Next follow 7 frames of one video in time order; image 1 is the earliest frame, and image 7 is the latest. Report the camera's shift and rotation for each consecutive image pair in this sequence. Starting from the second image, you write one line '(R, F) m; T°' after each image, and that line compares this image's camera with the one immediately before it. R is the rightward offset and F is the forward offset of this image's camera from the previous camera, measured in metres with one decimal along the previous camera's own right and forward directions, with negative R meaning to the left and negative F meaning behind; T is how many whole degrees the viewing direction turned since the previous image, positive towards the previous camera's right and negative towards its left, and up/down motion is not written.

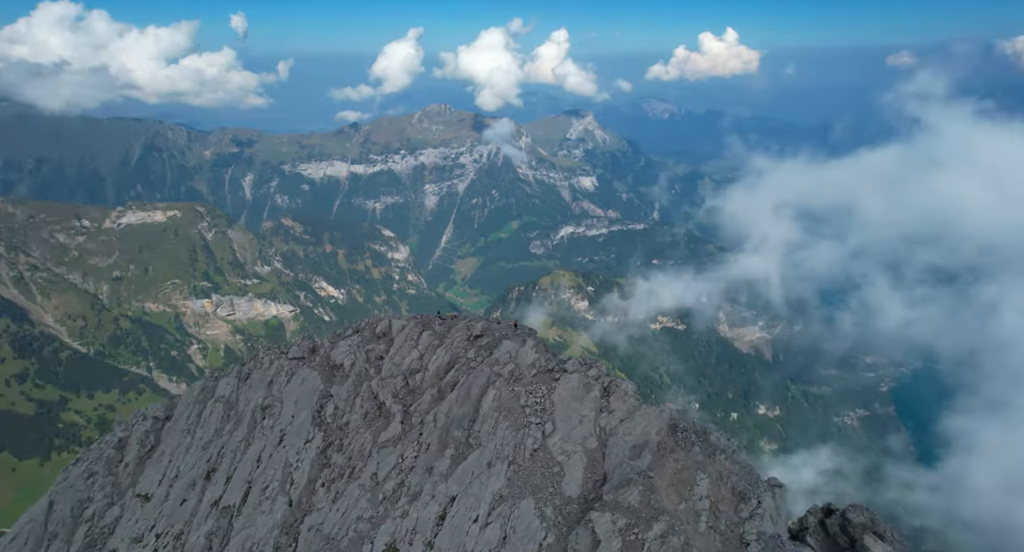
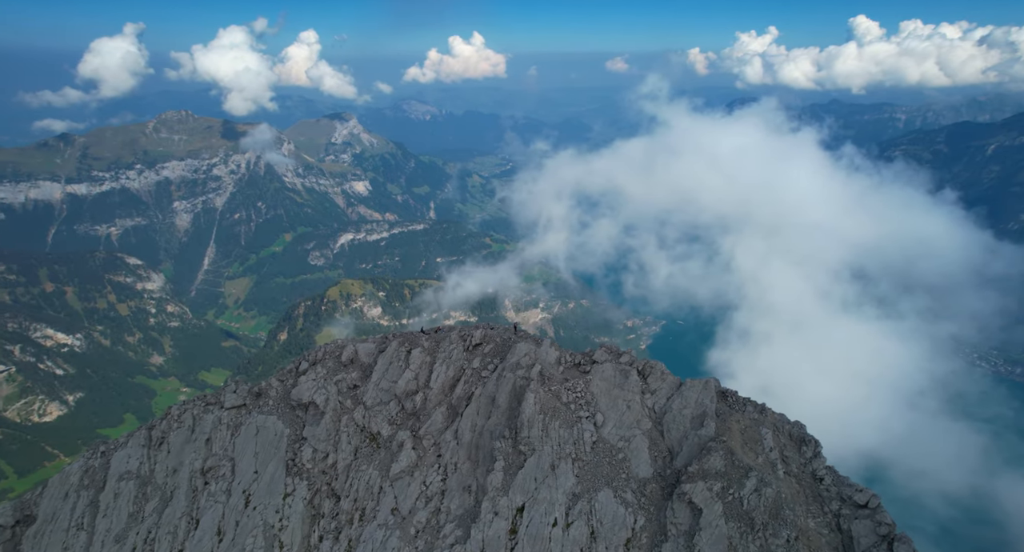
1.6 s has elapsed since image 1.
(-26.5, +4.7) m; +21°
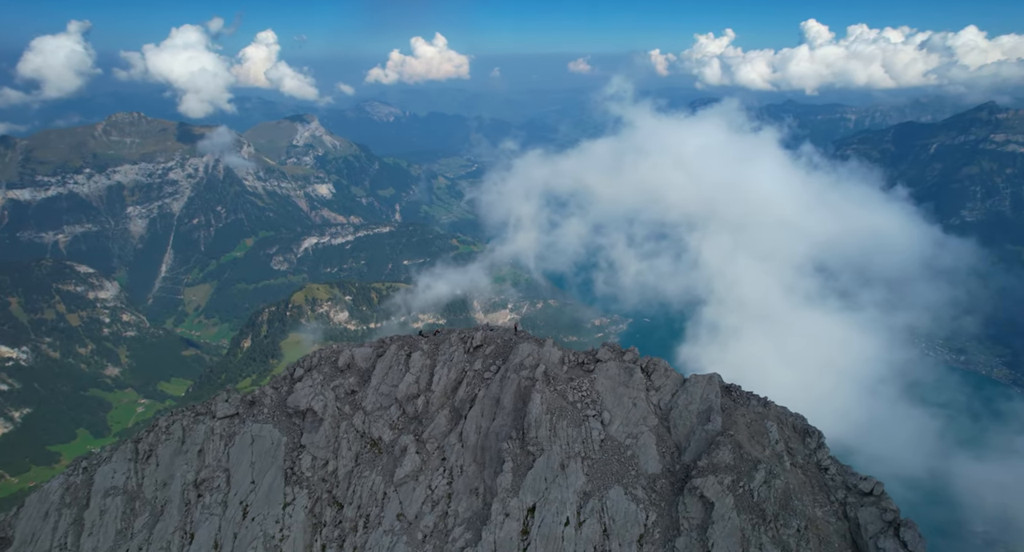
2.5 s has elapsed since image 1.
(-4.2, +0.1) m; +3°
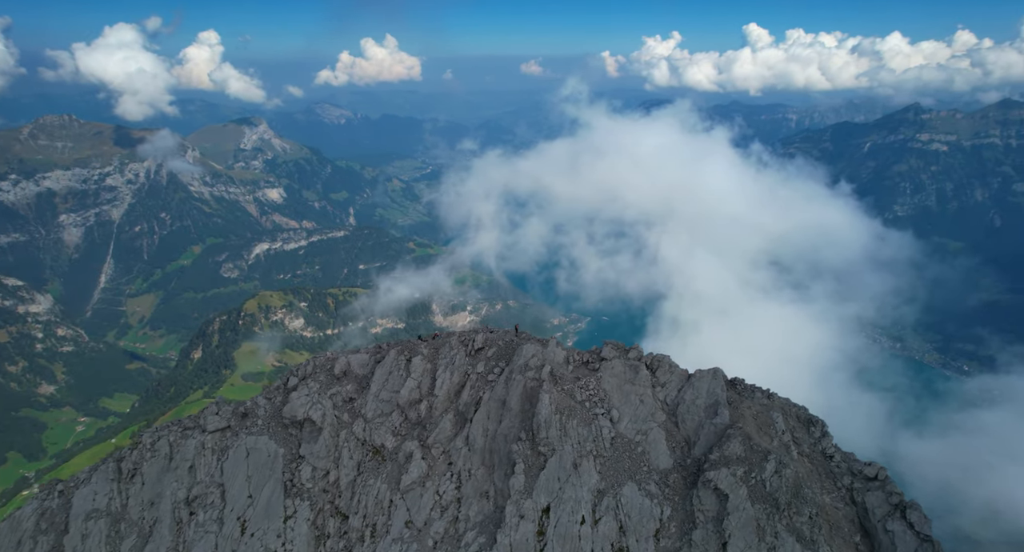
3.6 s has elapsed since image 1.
(-5.5, +0.4) m; +4°
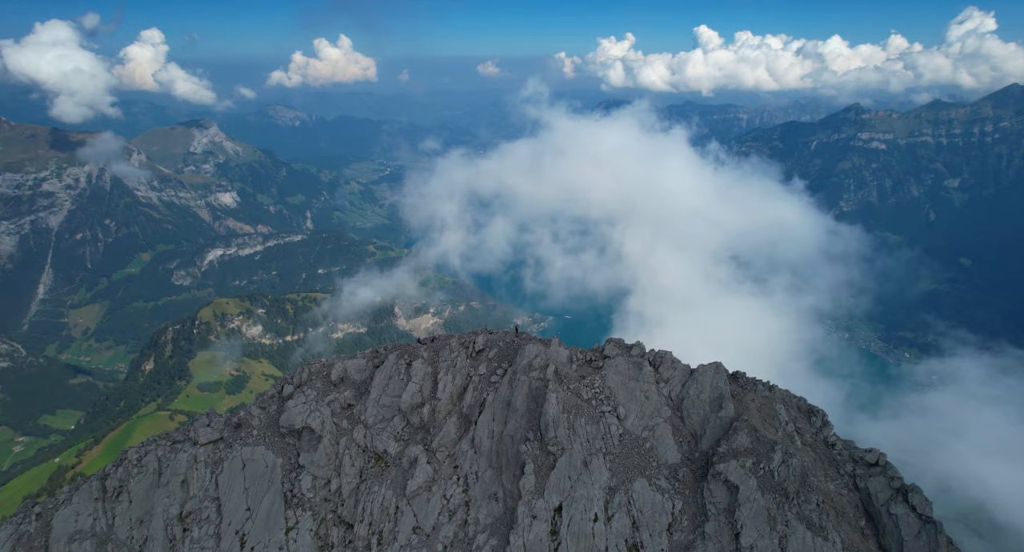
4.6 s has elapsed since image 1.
(-4.9, +0.3) m; +4°
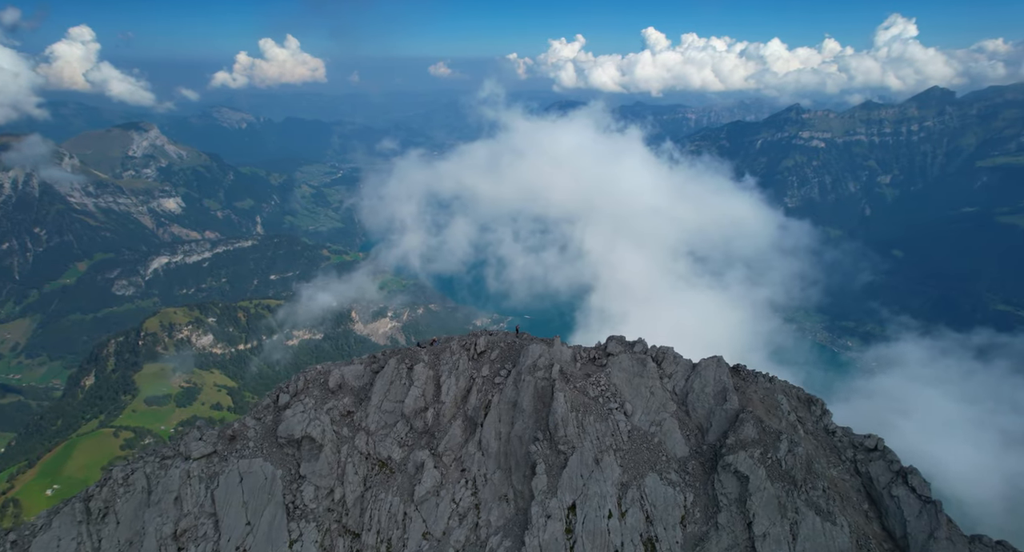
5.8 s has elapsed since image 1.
(-5.5, +0.4) m; +4°
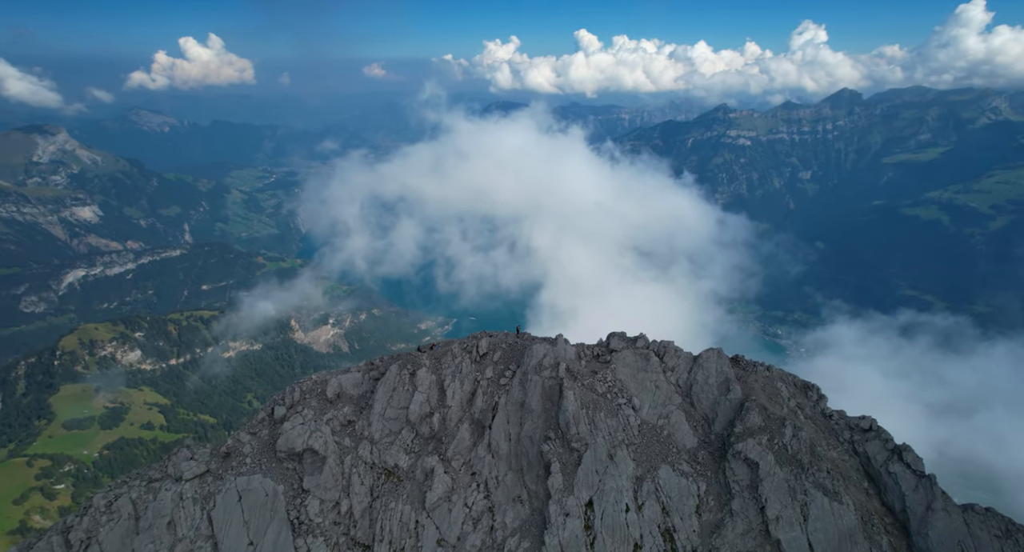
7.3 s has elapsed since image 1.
(-7.4, +0.7) m; +6°
